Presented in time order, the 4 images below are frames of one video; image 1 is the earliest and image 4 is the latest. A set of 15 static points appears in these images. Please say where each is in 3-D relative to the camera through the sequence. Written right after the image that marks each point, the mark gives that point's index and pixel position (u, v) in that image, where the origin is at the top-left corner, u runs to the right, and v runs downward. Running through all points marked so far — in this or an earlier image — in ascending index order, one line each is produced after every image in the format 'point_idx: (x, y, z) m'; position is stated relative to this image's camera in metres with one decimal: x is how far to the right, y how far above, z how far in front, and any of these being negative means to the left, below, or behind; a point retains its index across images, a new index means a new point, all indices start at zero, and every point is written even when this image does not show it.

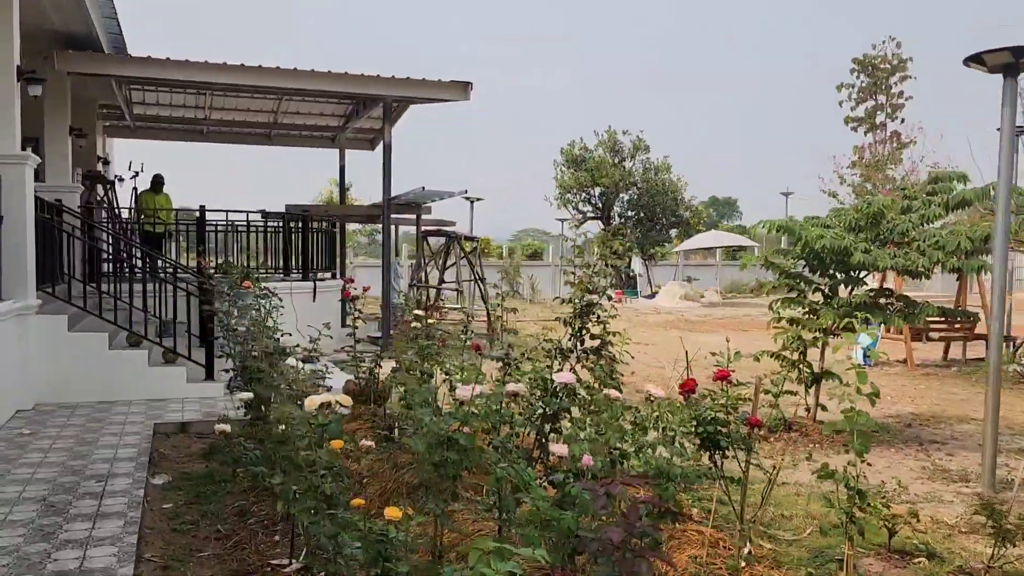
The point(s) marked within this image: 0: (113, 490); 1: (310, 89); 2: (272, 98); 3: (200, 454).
0: (-2.0, -1.0, +4.3) m
1: (-2.4, +2.3, +9.9) m
2: (-3.4, +2.7, +11.8) m
3: (-2.0, -1.1, +5.5) m
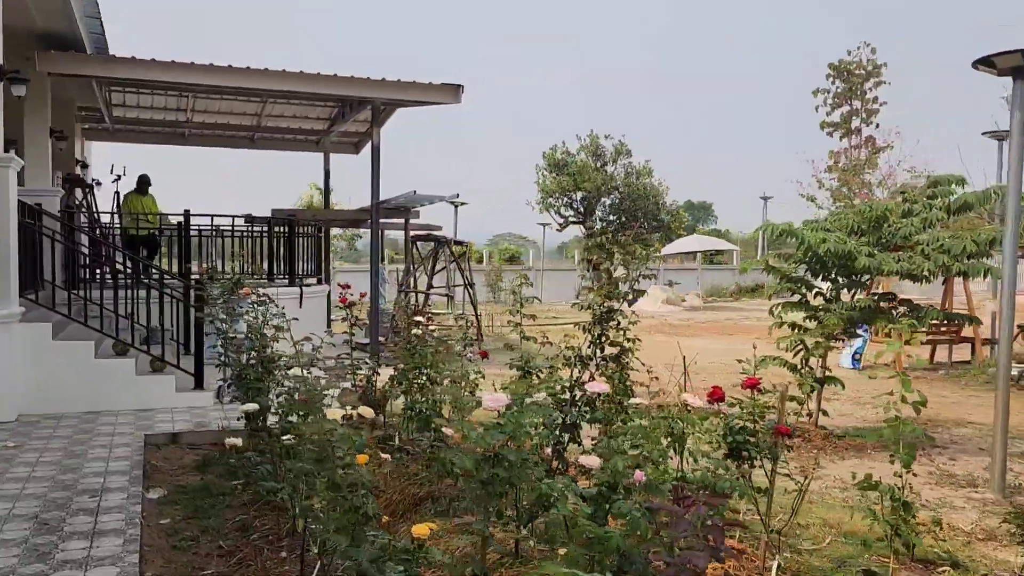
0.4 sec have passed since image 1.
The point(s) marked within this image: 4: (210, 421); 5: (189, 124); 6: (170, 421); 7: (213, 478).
0: (-2.0, -1.1, +4.1) m
1: (-2.5, +2.3, +9.7) m
2: (-3.6, +2.6, +11.6) m
3: (-2.0, -1.1, +5.3) m
4: (-2.3, -1.0, +6.3) m
5: (-4.9, +2.5, +12.8) m
6: (-2.5, -1.0, +6.3) m
7: (-1.8, -1.1, +5.0) m
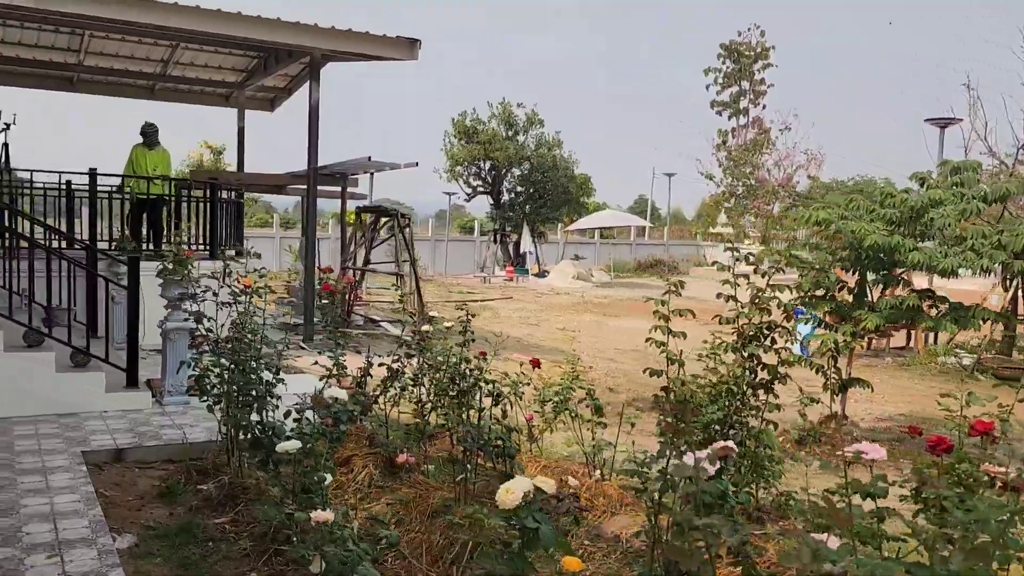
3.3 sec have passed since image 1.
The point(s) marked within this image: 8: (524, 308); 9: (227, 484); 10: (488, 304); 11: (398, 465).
0: (-1.6, -1.0, +3.1) m
1: (-2.8, +2.5, +8.4) m
2: (-4.2, +2.9, +10.1) m
3: (-1.8, -1.0, +4.2) m
4: (-2.2, -0.9, +5.2) m
5: (-5.7, +2.9, +11.1) m
6: (-2.5, -0.9, +5.1) m
7: (-1.5, -1.1, +4.0) m
8: (+0.2, -0.4, +16.8) m
9: (-1.4, -1.0, +4.2) m
10: (-0.5, -0.3, +16.8) m
11: (-0.6, -0.9, +4.5) m
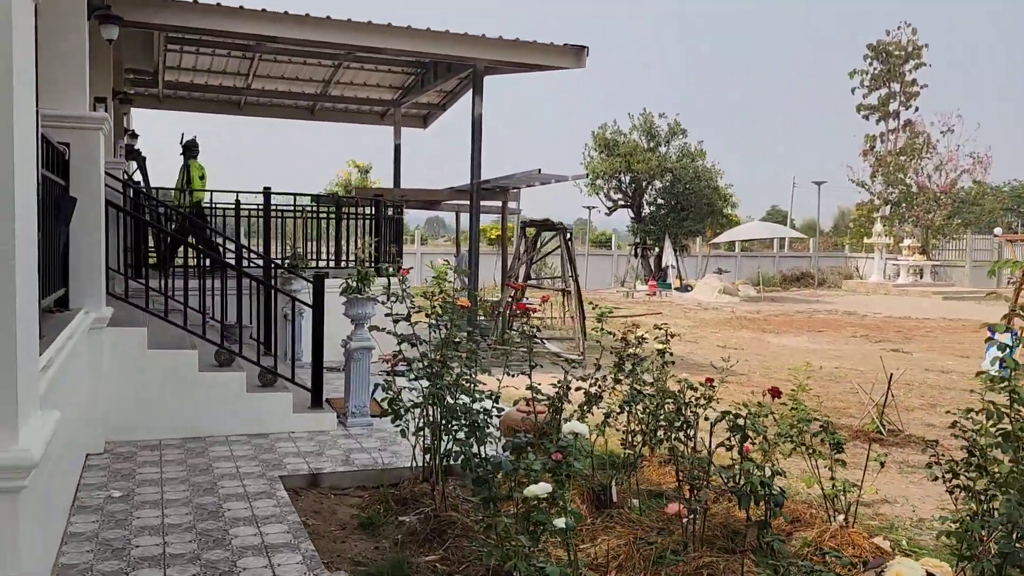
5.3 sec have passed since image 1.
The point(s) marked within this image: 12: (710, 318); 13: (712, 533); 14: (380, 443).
0: (-0.7, -1.1, +2.9) m
1: (-1.2, +2.4, +8.4) m
2: (-2.2, +2.7, +10.3) m
3: (-0.7, -1.1, +4.0) m
4: (-1.0, -1.0, +5.1) m
5: (-3.6, +2.7, +11.5) m
6: (-1.3, -1.0, +5.0) m
7: (-0.5, -1.2, +3.7) m
8: (+3.1, -0.7, +16.1) m
9: (-0.4, -1.1, +4.0) m
10: (+2.4, -0.6, +16.2) m
11: (+0.5, -1.0, +4.1) m
12: (+4.2, -0.6, +17.6) m
13: (+0.9, -1.1, +3.8) m
14: (-0.8, -1.0, +5.3) m
